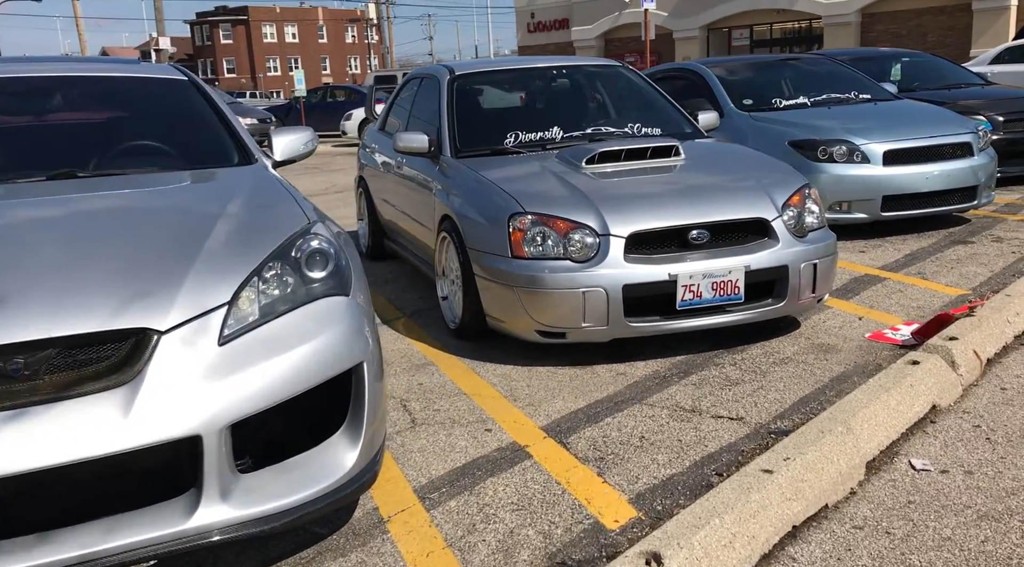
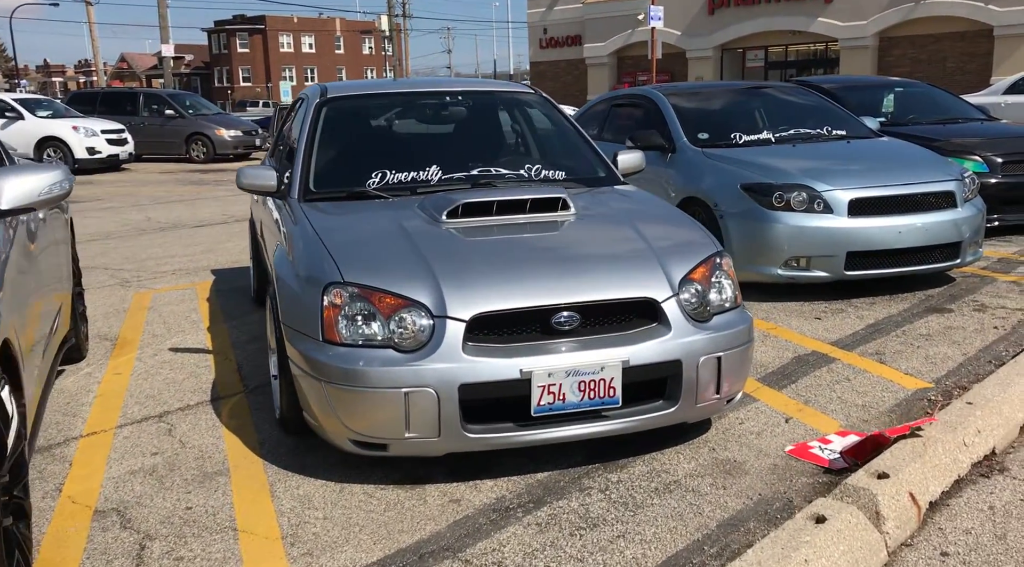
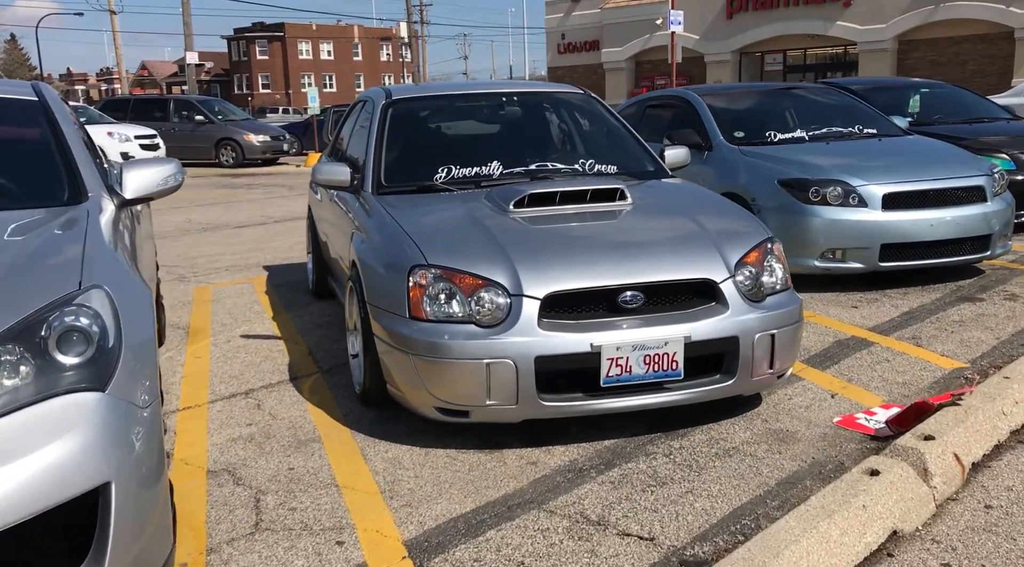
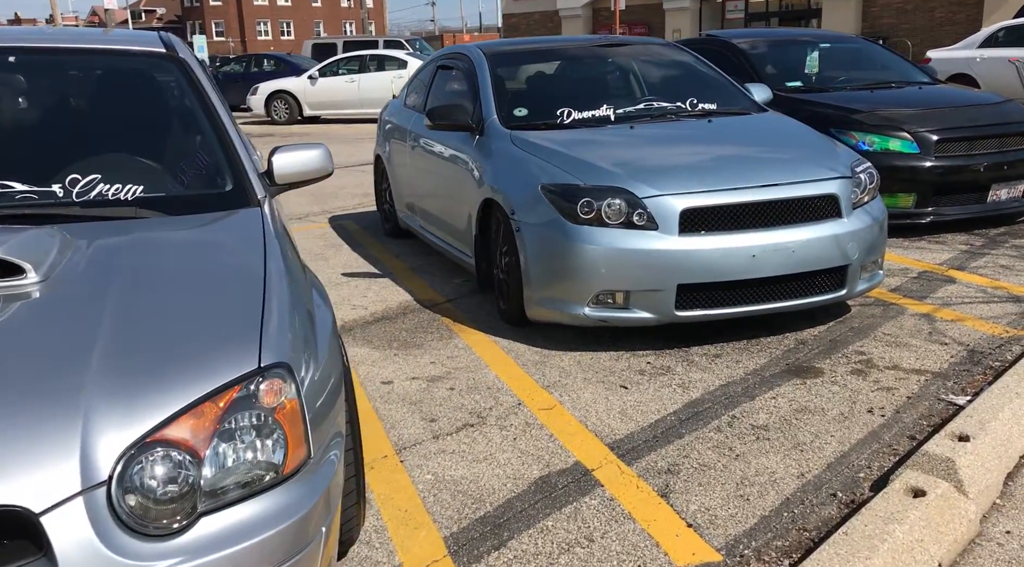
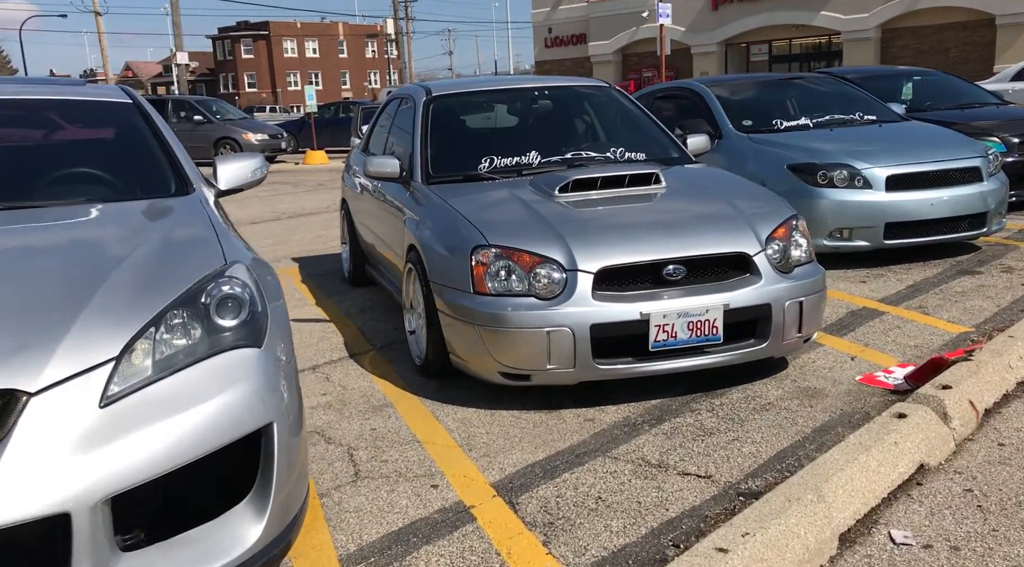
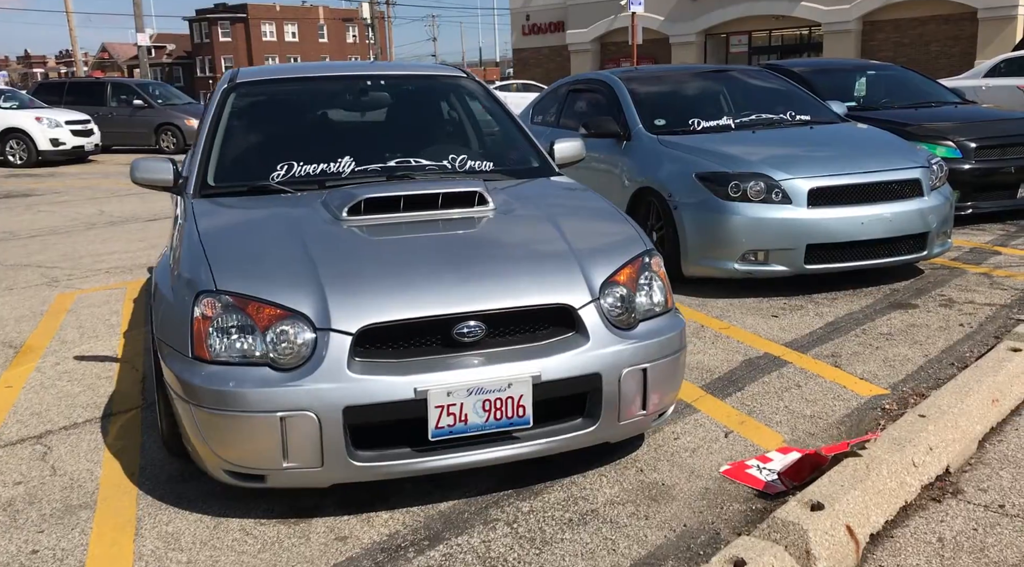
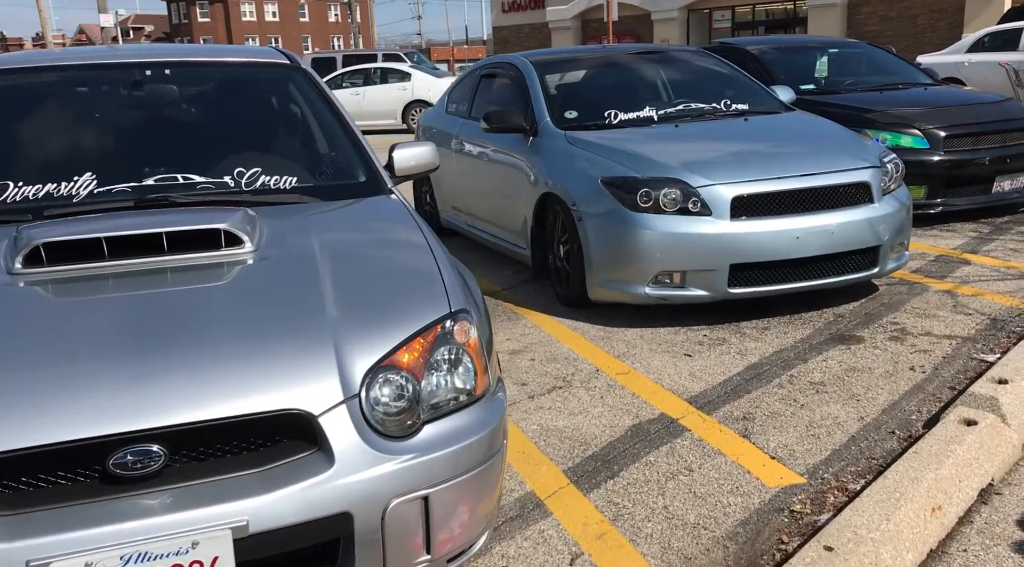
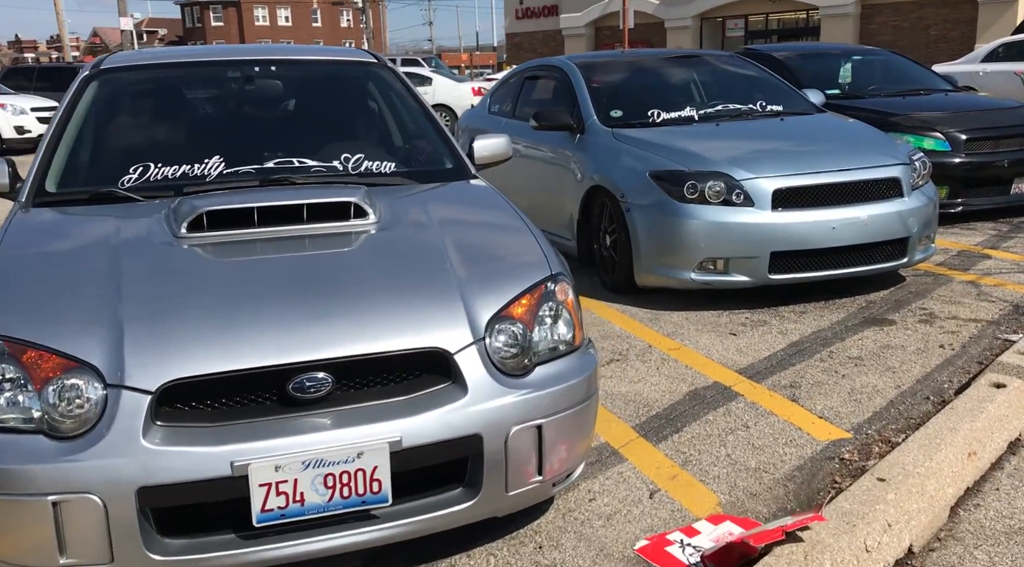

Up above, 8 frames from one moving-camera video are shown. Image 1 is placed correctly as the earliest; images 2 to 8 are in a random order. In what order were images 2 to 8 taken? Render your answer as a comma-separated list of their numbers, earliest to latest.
5, 3, 2, 6, 8, 7, 4
